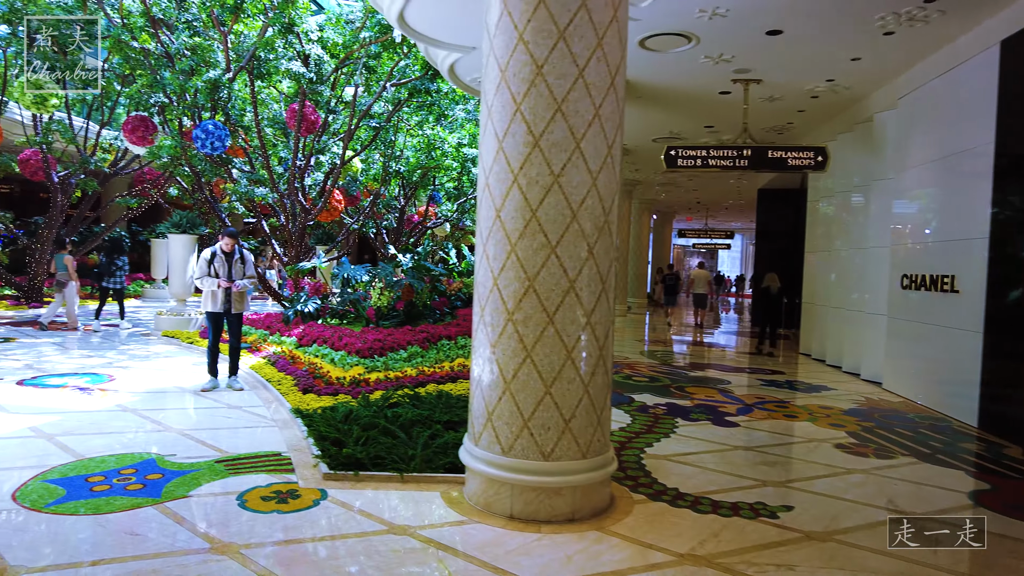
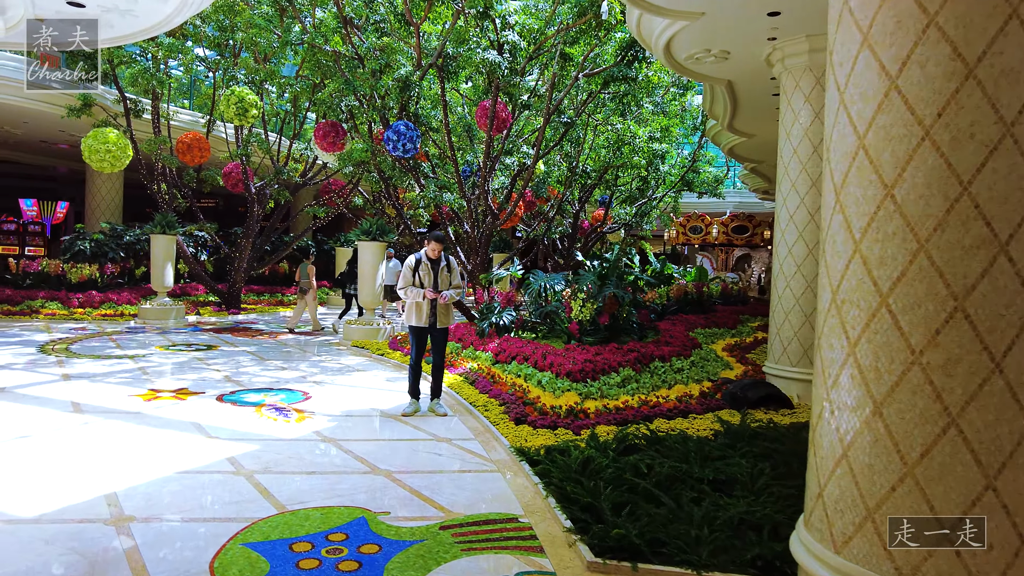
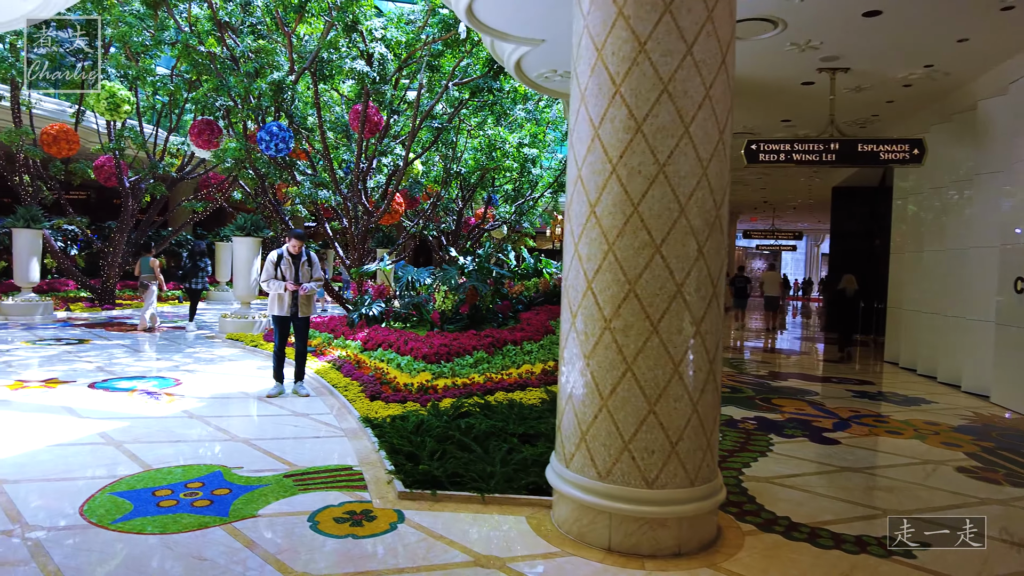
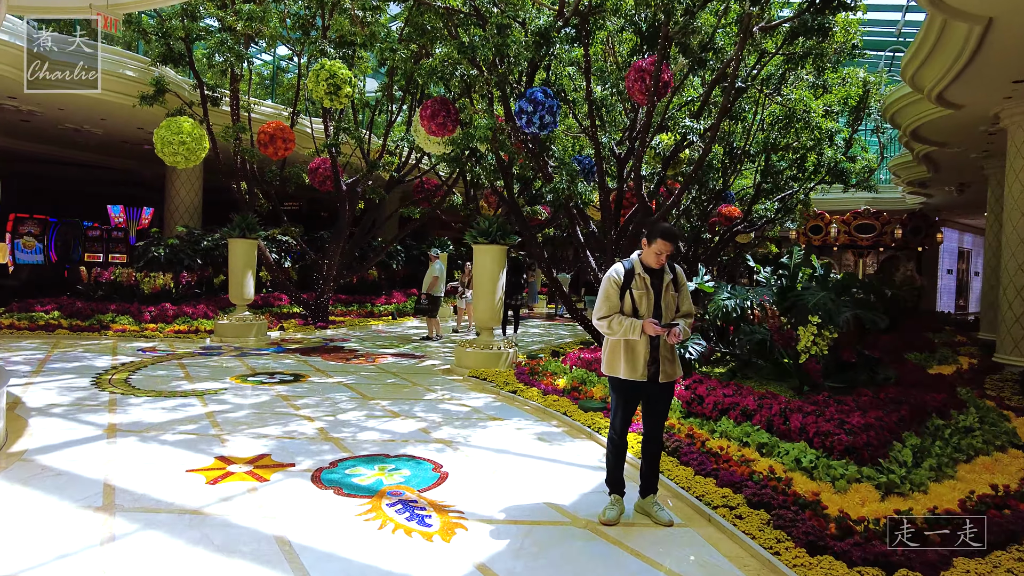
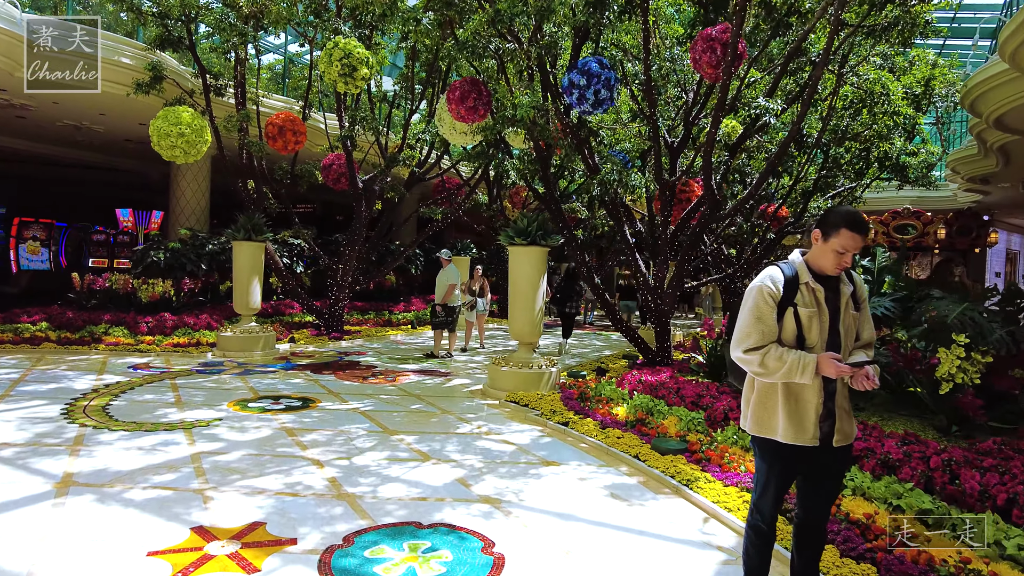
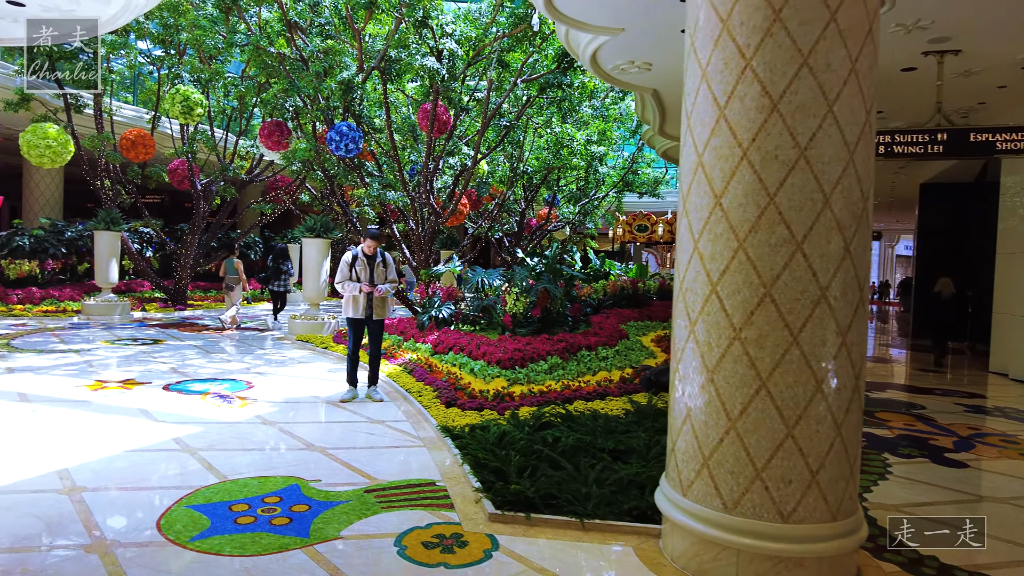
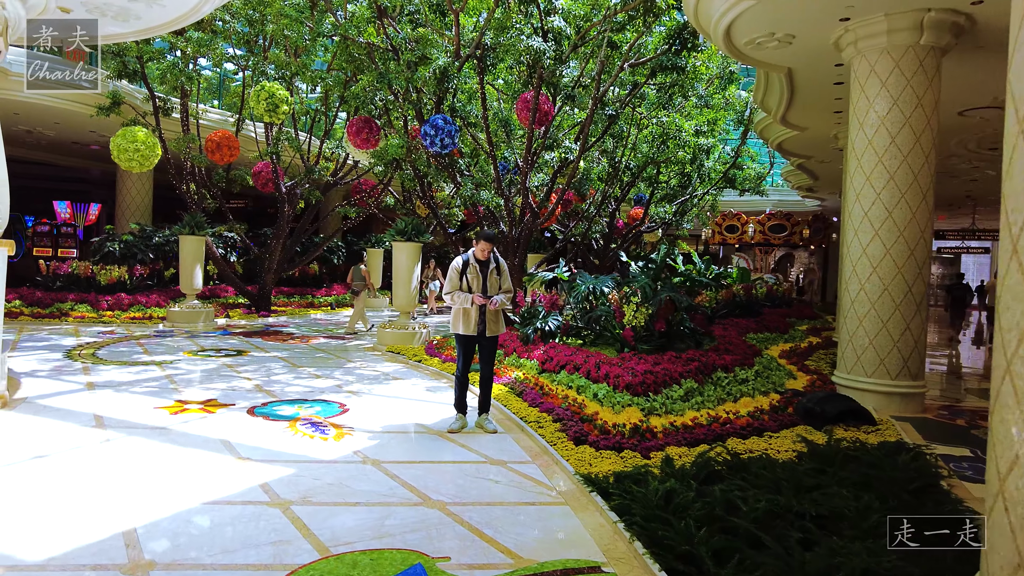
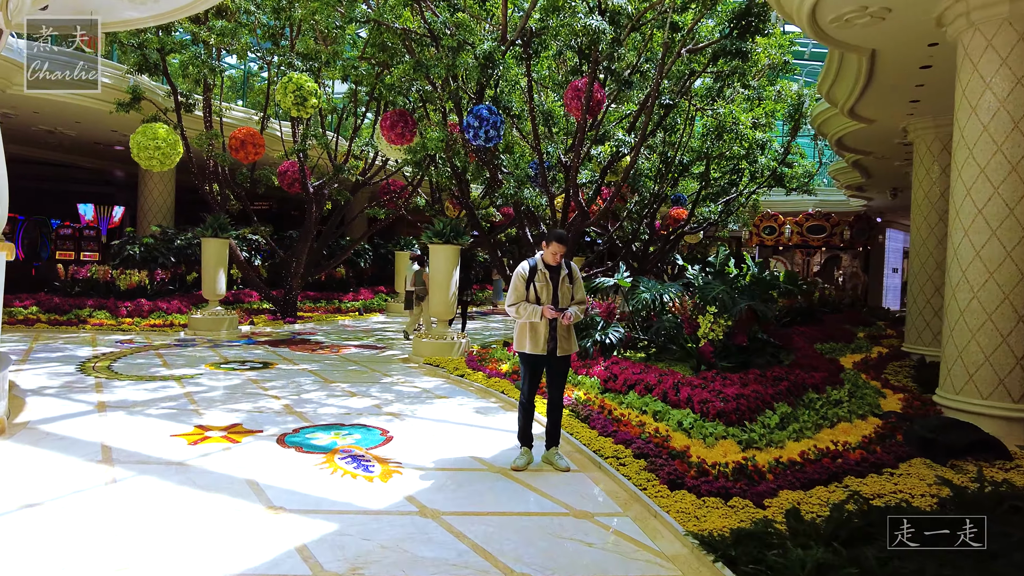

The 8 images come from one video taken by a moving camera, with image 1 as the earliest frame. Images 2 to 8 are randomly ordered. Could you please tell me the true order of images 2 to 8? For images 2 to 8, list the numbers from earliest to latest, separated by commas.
3, 6, 2, 7, 8, 4, 5
